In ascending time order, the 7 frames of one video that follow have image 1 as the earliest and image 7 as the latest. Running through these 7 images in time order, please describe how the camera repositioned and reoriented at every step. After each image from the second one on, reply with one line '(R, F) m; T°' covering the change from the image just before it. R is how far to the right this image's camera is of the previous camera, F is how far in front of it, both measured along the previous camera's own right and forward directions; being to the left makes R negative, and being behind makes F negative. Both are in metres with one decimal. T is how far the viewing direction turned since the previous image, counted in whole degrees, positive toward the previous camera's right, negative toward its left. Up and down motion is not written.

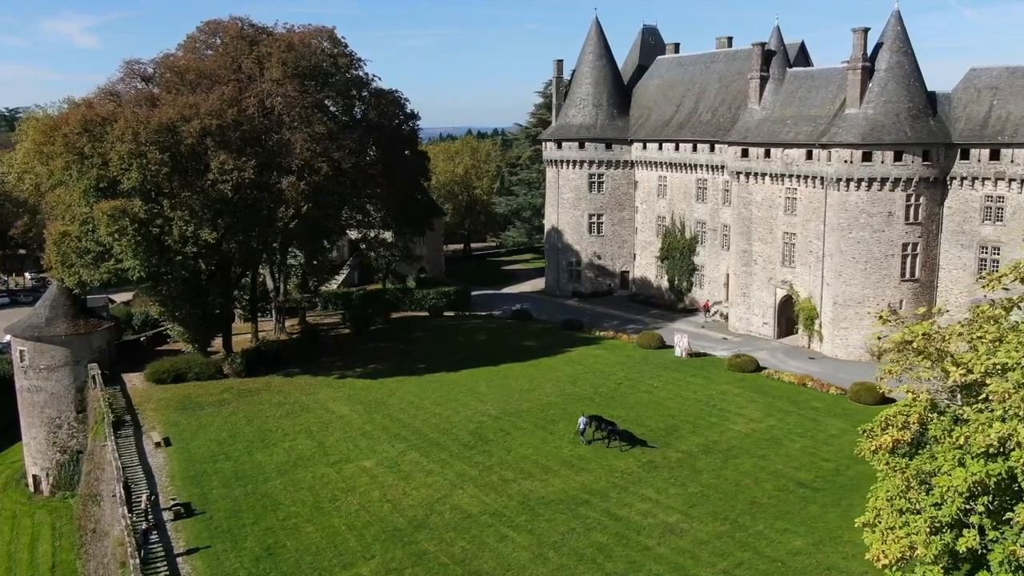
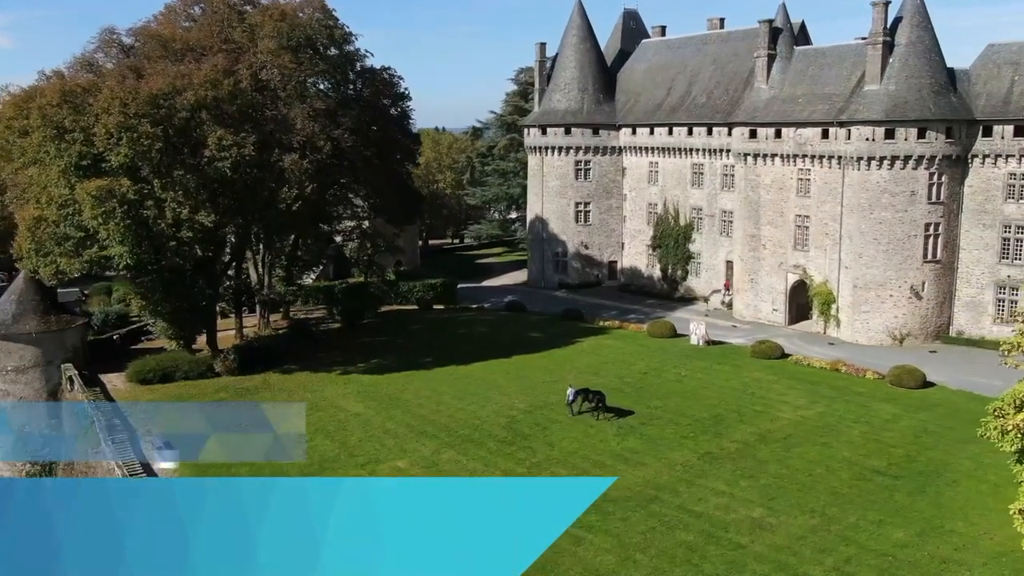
(-4.8, +3.1) m; +6°
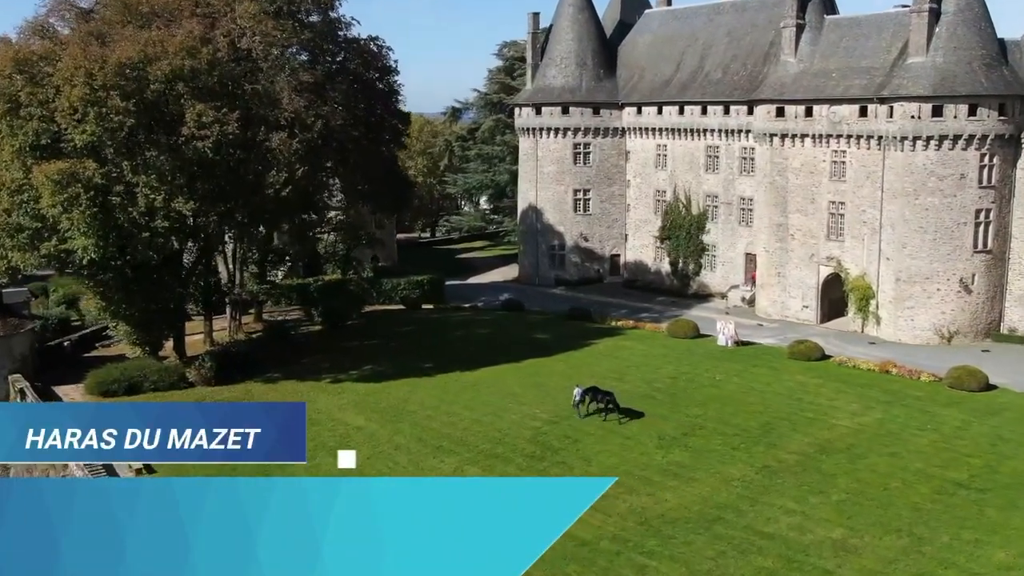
(-2.7, +5.0) m; +3°
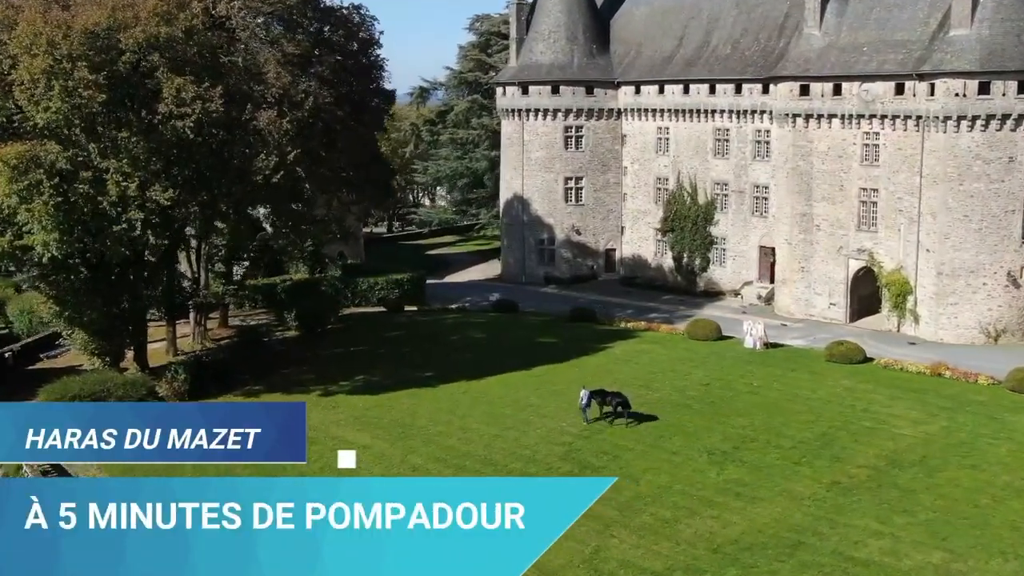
(-3.0, +4.7) m; +5°
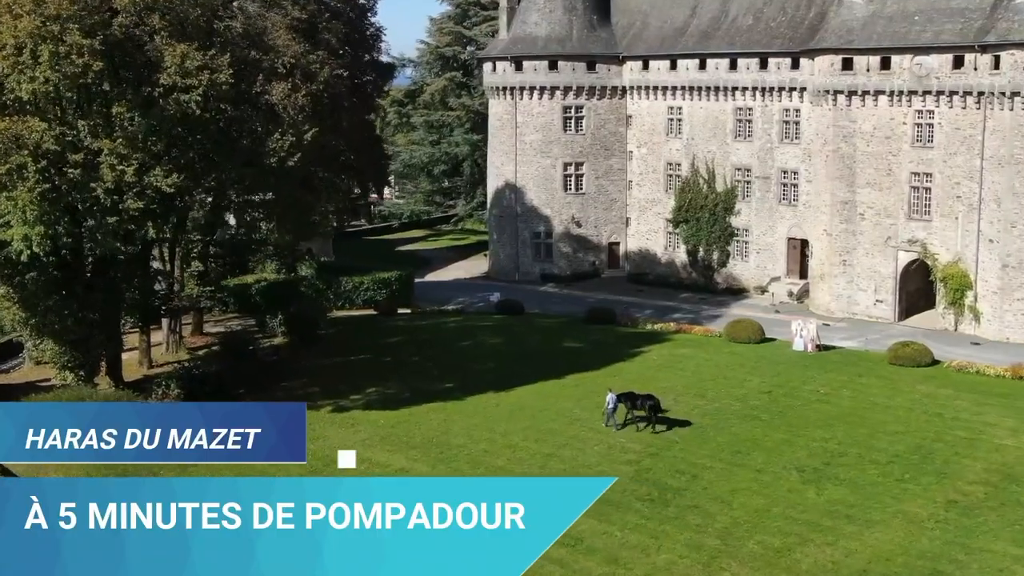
(-3.5, +4.8) m; +5°
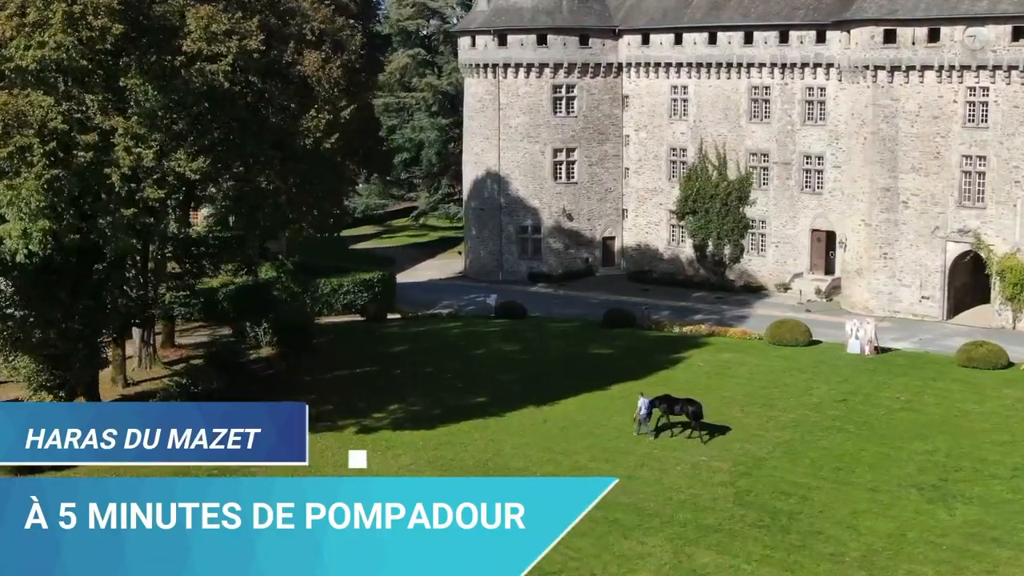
(-3.8, +4.6) m; +7°
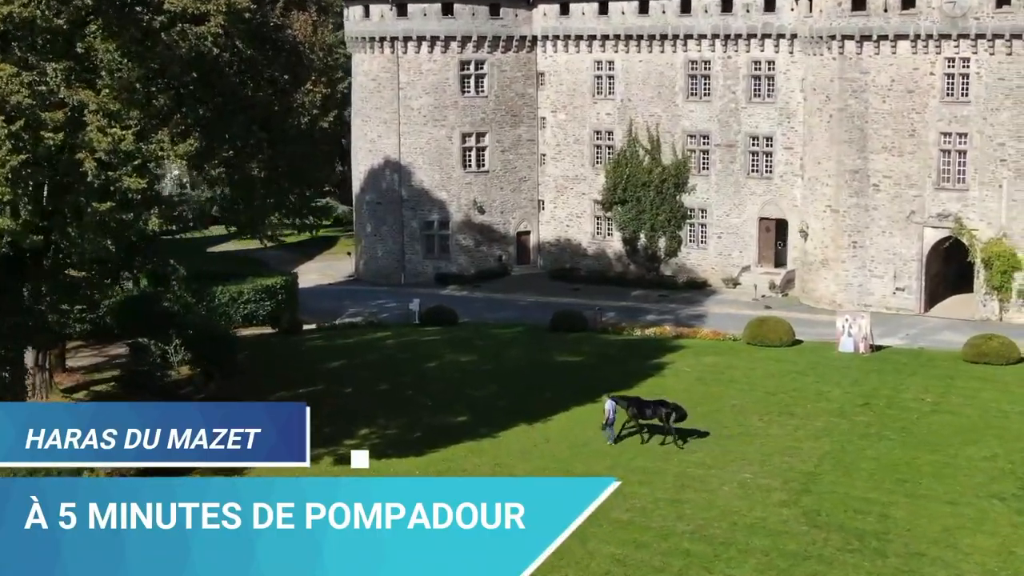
(-4.0, +5.0) m; +11°
